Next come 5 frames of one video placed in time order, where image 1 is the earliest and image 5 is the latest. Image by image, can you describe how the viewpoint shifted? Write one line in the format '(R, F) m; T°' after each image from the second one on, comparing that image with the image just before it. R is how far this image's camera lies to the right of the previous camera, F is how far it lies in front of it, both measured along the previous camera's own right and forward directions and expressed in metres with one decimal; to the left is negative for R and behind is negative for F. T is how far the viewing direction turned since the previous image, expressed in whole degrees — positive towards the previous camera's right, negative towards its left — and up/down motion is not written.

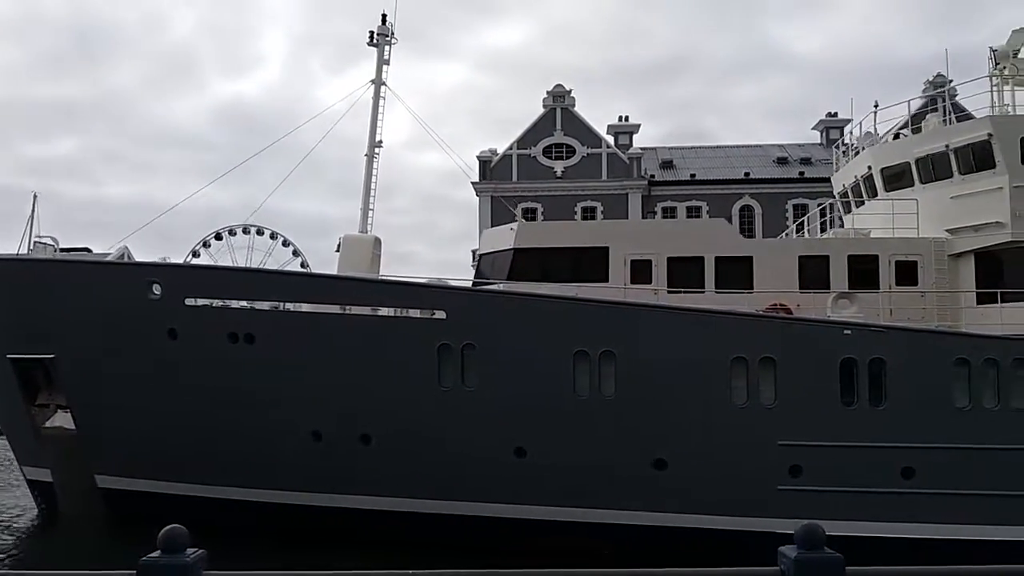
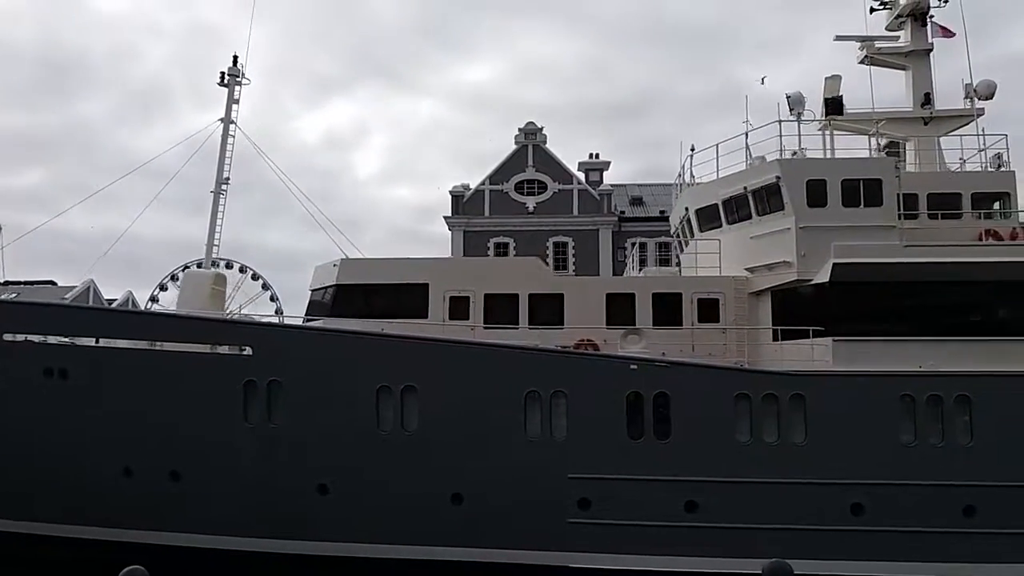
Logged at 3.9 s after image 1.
(+1.9, -0.2) m; +2°
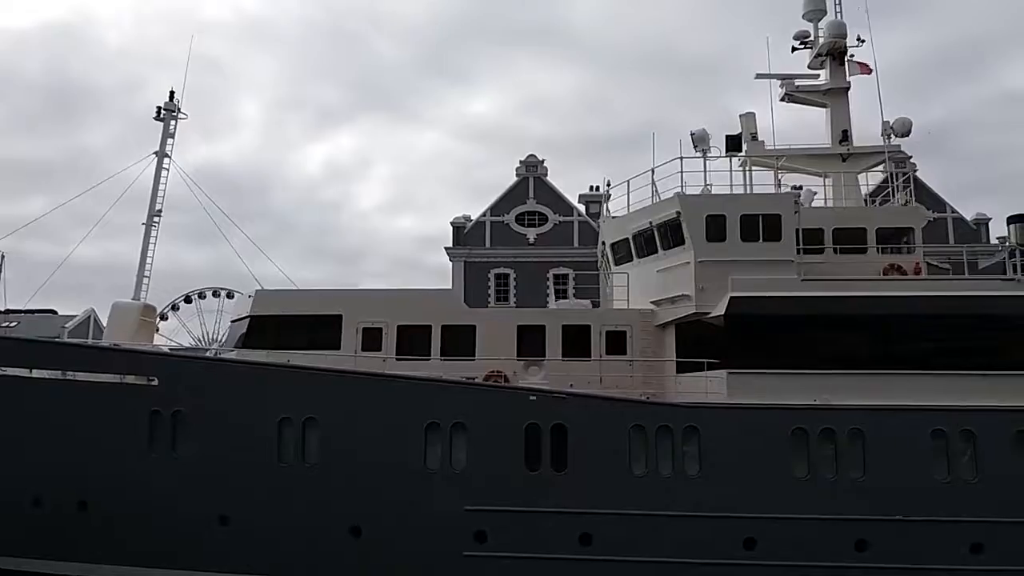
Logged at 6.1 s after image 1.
(-1.2, +0.2) m; 0°
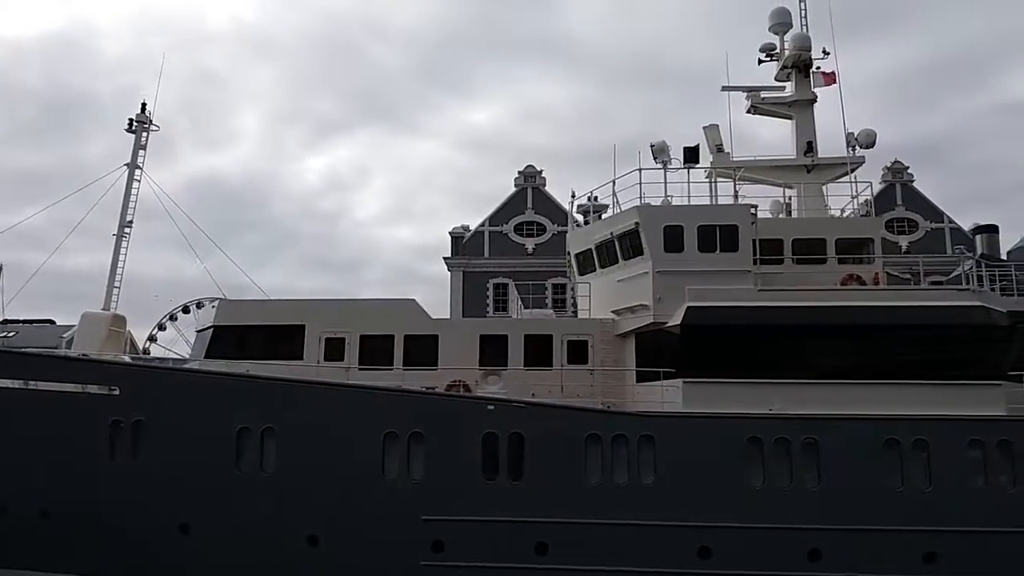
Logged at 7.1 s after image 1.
(+0.8, -0.1) m; 0°
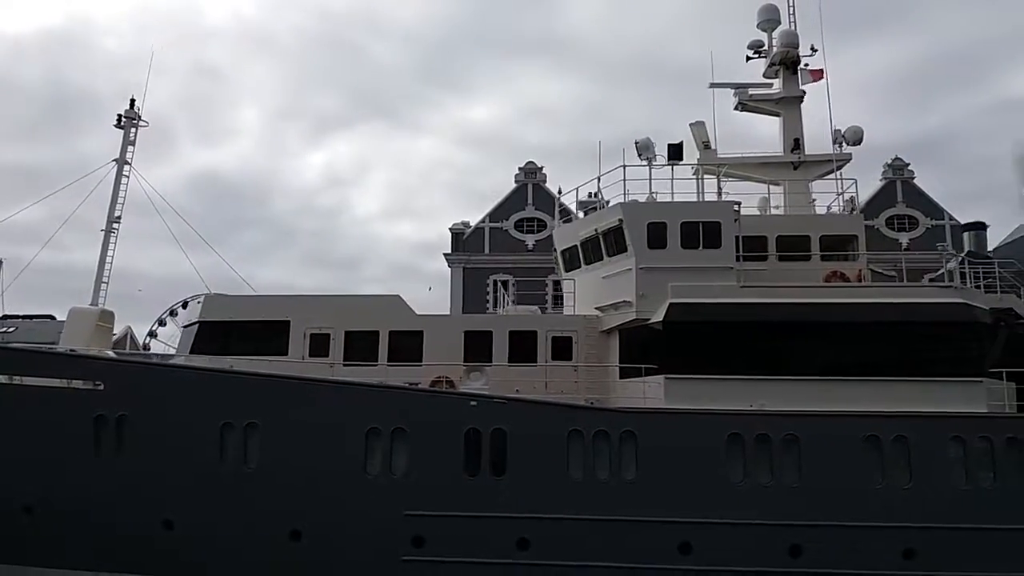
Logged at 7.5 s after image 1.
(-2.0, +0.1) m; 0°
